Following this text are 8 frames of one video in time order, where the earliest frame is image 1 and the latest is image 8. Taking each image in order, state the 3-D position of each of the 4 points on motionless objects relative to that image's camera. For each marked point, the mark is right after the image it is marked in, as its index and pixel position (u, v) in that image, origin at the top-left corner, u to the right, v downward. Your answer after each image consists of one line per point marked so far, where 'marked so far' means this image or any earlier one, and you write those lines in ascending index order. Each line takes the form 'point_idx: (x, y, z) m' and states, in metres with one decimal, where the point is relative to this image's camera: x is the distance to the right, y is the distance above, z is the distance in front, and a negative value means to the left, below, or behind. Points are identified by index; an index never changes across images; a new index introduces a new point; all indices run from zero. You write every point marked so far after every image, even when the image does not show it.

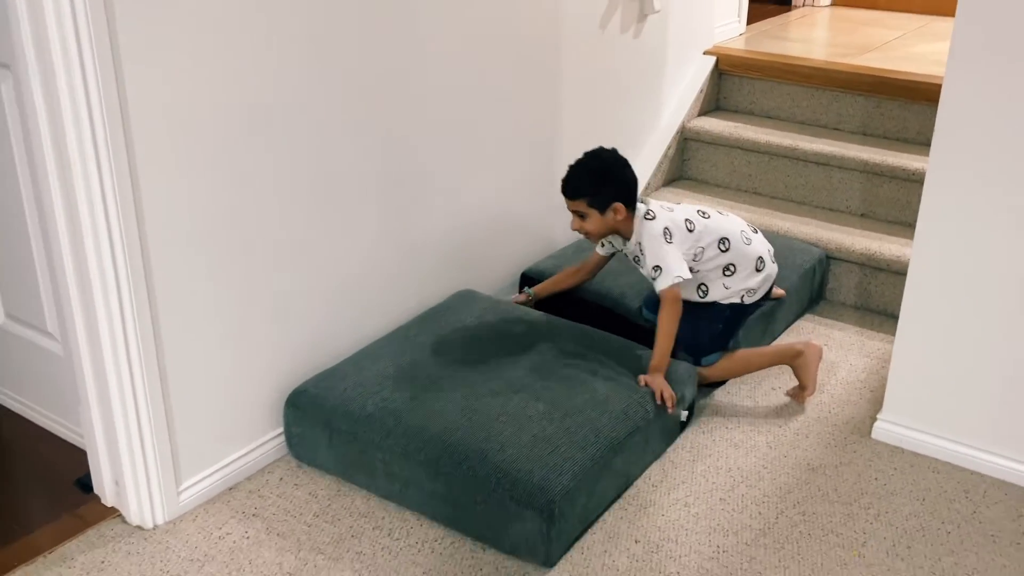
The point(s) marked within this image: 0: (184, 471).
0: (-0.9, -0.5, +1.3) m
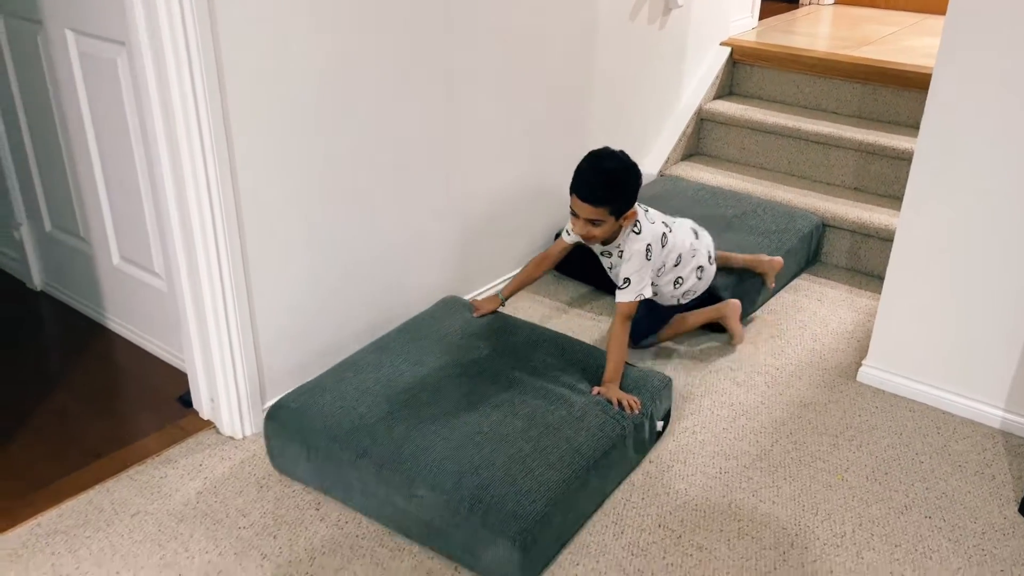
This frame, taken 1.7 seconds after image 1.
0: (-0.8, -0.3, +1.5) m
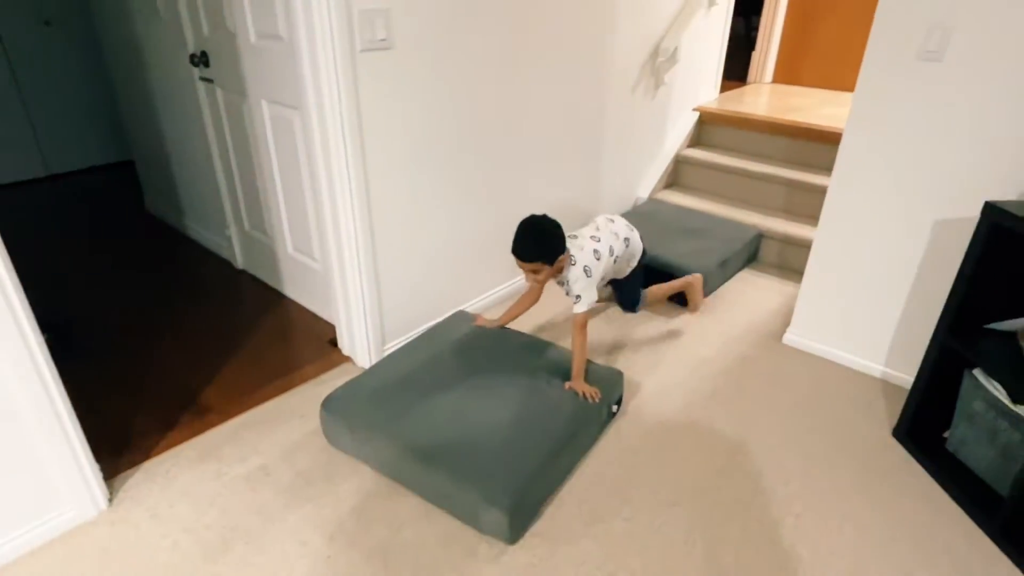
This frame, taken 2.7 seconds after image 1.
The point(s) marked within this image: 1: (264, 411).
0: (-0.6, -0.3, +2.2) m
1: (-1.1, -0.6, +2.1) m
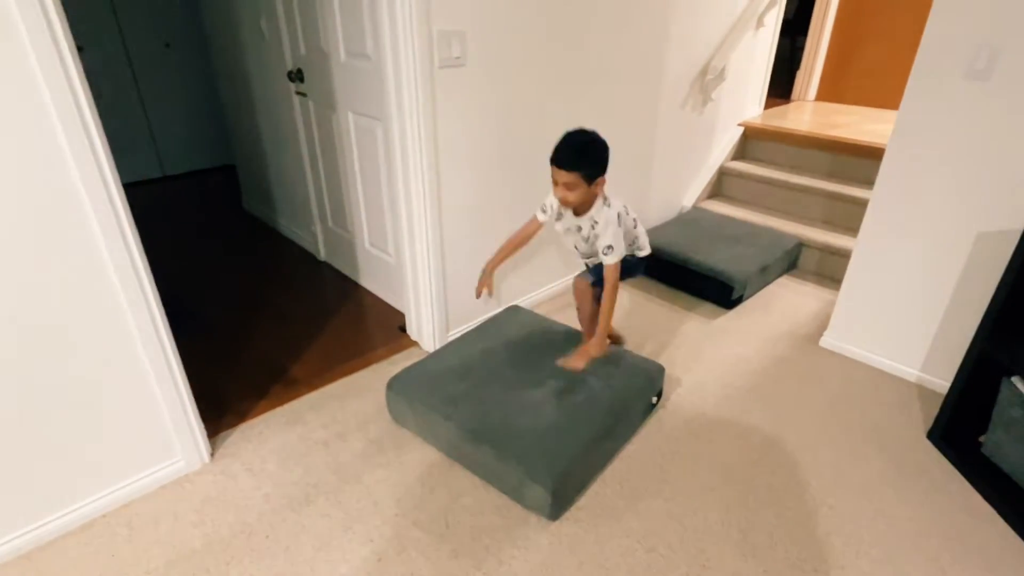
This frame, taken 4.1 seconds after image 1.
0: (-0.4, -0.2, +2.5) m
1: (-0.9, -0.5, +2.4) m
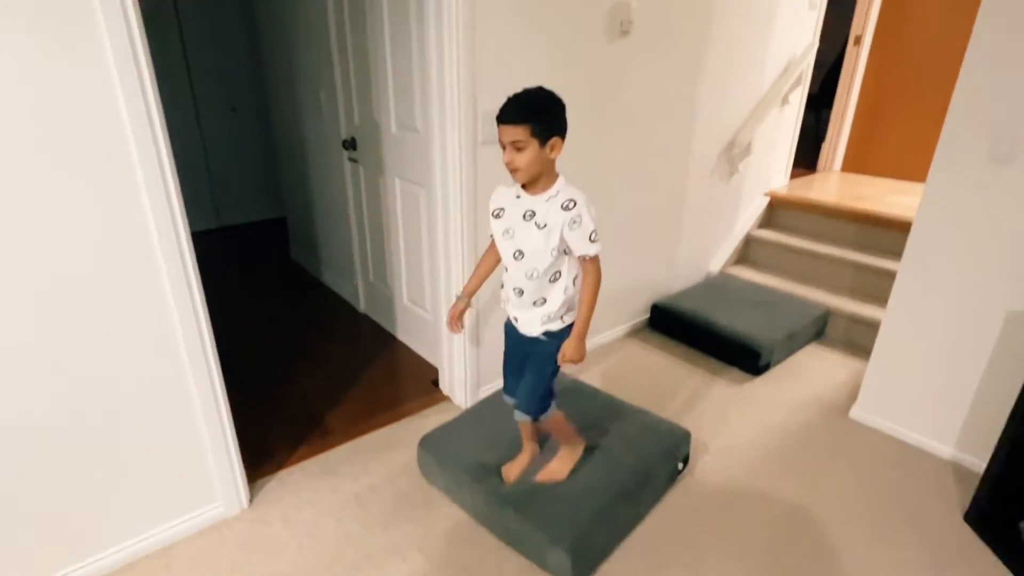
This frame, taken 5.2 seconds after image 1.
0: (-0.2, -0.5, +2.6) m
1: (-0.7, -0.8, +2.5) m
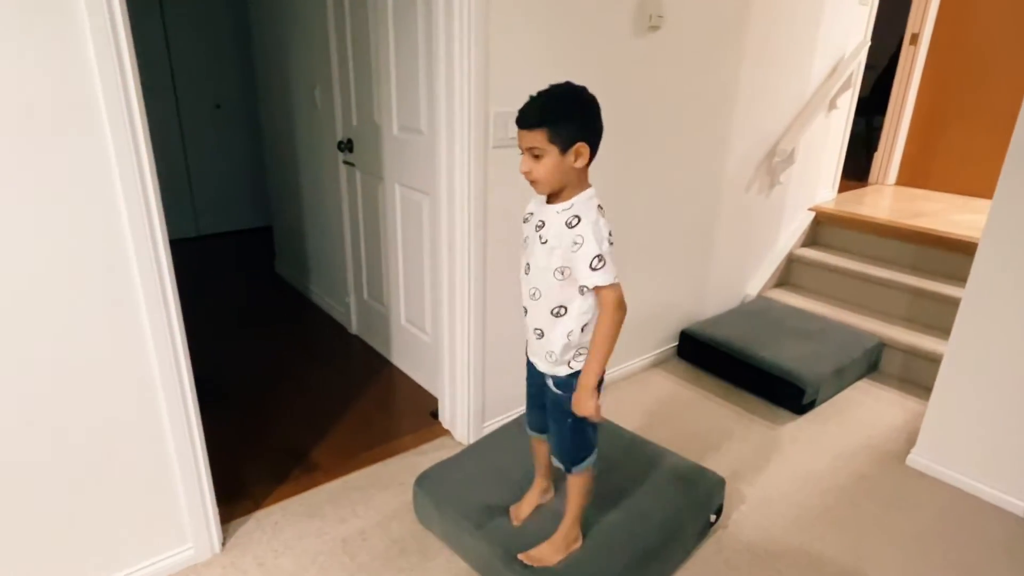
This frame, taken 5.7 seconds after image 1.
0: (-0.1, -0.7, +2.3) m
1: (-0.7, -0.9, +2.2) m
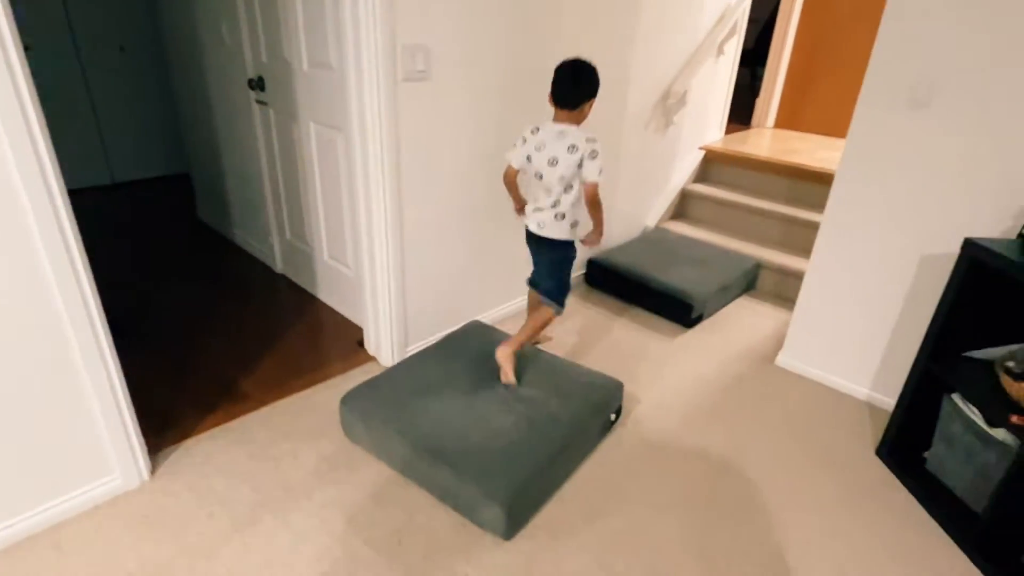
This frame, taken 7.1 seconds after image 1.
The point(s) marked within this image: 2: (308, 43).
0: (-0.6, -0.3, +2.4) m
1: (-1.1, -0.6, +2.3) m
2: (-1.0, +1.2, +2.2) m
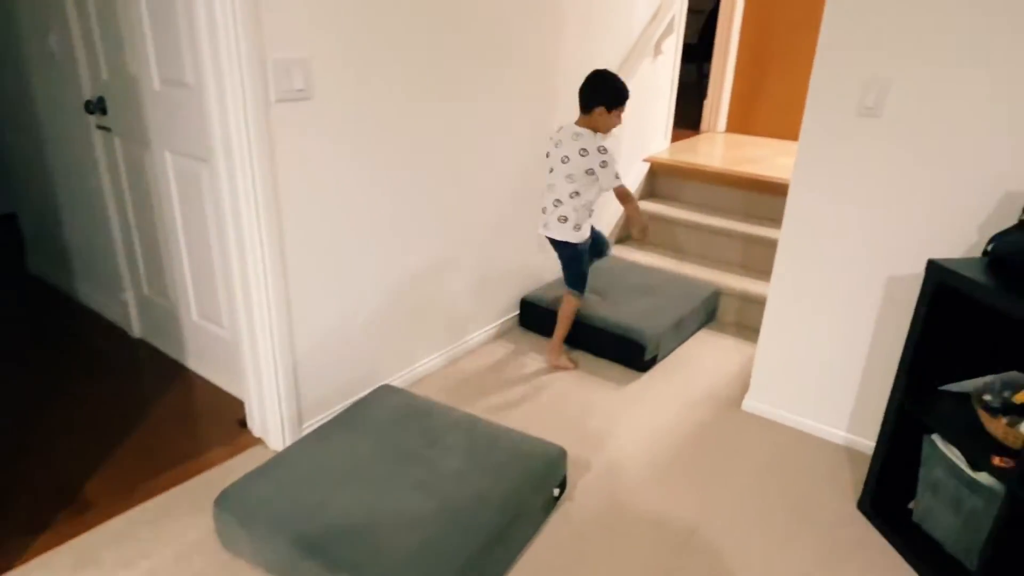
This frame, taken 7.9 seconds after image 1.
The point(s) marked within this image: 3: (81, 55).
0: (-0.9, -0.6, +2.0) m
1: (-1.4, -0.9, +1.8) m
2: (-1.4, +0.9, +1.8) m
3: (-1.9, +1.0, +2.0) m
